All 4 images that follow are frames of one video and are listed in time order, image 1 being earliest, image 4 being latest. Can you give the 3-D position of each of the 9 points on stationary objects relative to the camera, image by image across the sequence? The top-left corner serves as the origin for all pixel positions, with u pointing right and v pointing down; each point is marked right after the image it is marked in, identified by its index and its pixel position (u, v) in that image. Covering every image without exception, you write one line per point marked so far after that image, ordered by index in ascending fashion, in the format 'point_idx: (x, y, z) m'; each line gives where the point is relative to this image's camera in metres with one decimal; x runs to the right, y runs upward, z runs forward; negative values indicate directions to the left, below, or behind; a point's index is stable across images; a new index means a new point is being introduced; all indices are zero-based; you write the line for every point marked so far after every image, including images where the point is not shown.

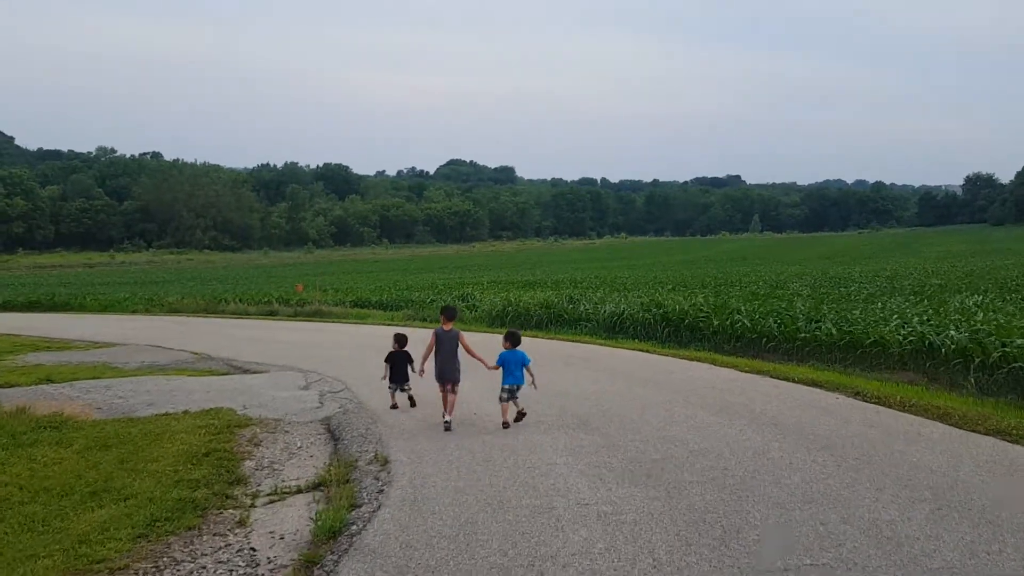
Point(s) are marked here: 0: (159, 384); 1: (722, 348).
0: (-5.3, -1.4, +12.6) m
1: (+3.8, -1.1, +15.4) m
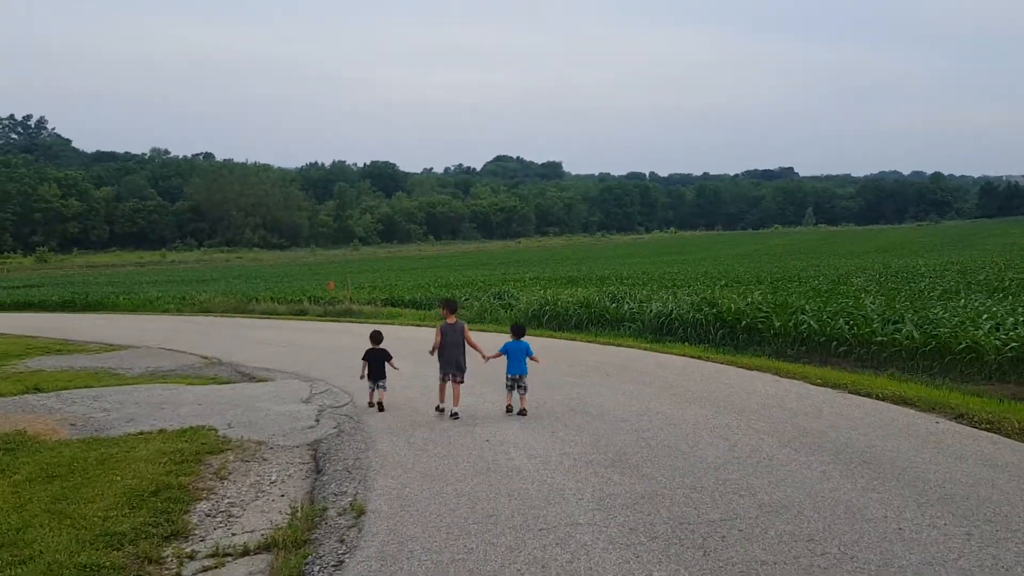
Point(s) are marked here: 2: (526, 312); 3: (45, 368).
0: (-4.8, -1.4, +11.4) m
1: (+4.4, -1.1, +13.6) m
2: (+0.3, -0.5, +18.5) m
3: (-8.0, -1.4, +14.4) m
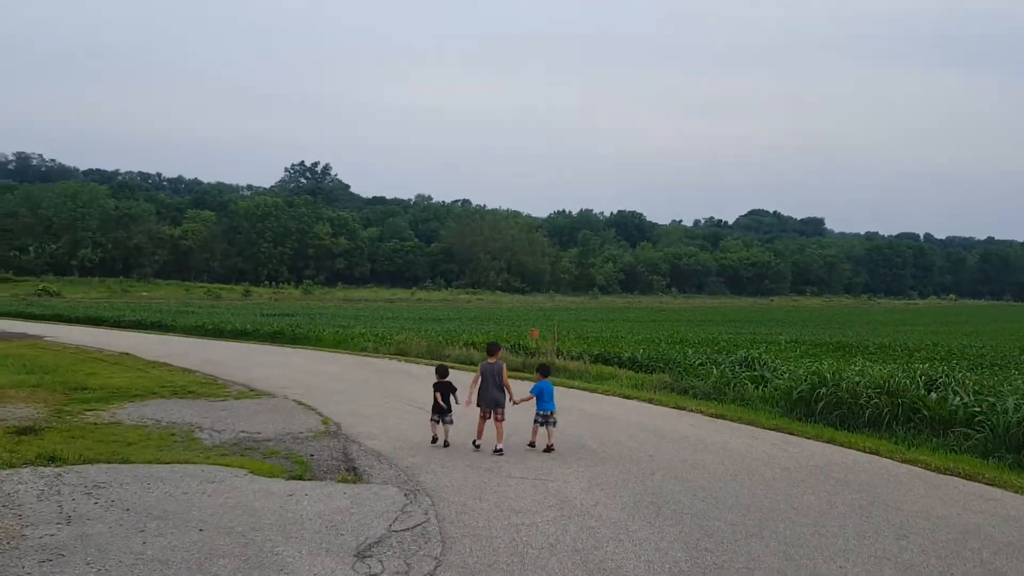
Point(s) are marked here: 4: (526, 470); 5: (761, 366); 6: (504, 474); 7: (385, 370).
0: (-2.8, -1.7, +7.3) m
1: (+6.6, -2.0, +6.8) m
2: (+4.1, -1.6, +12.6) m
3: (-5.0, -1.7, +11.0) m
4: (+0.2, -1.7, +7.5) m
5: (+4.6, -1.4, +15.8) m
6: (-0.1, -1.7, +7.4) m
7: (-2.6, -1.7, +17.4) m
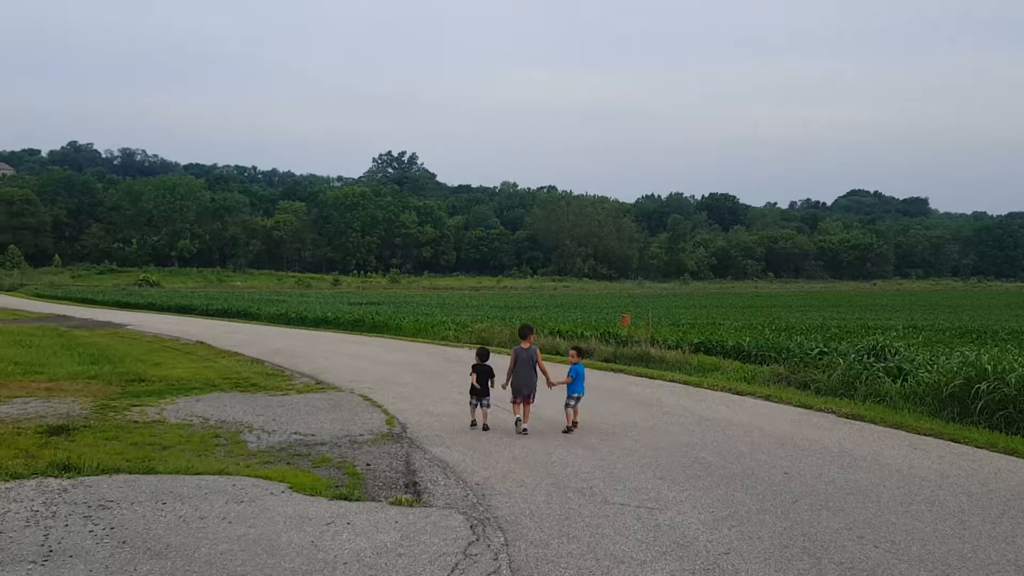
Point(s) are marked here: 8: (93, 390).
0: (-2.2, -1.5, +6.0) m
1: (+7.2, -1.7, +4.5) m
2: (+5.3, -1.3, +10.5) m
3: (-4.0, -1.5, +9.9) m
4: (+0.8, -1.5, +5.8) m
5: (+6.1, -1.1, +13.6) m
6: (+0.6, -1.5, +5.8) m
7: (-0.9, -1.4, +16.0) m
8: (-5.9, -1.4, +11.8) m
